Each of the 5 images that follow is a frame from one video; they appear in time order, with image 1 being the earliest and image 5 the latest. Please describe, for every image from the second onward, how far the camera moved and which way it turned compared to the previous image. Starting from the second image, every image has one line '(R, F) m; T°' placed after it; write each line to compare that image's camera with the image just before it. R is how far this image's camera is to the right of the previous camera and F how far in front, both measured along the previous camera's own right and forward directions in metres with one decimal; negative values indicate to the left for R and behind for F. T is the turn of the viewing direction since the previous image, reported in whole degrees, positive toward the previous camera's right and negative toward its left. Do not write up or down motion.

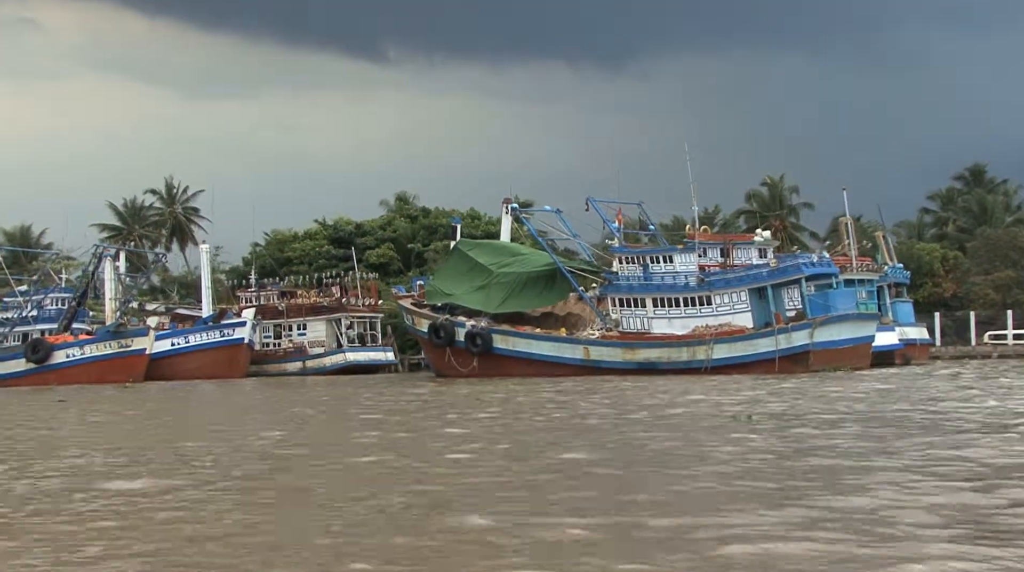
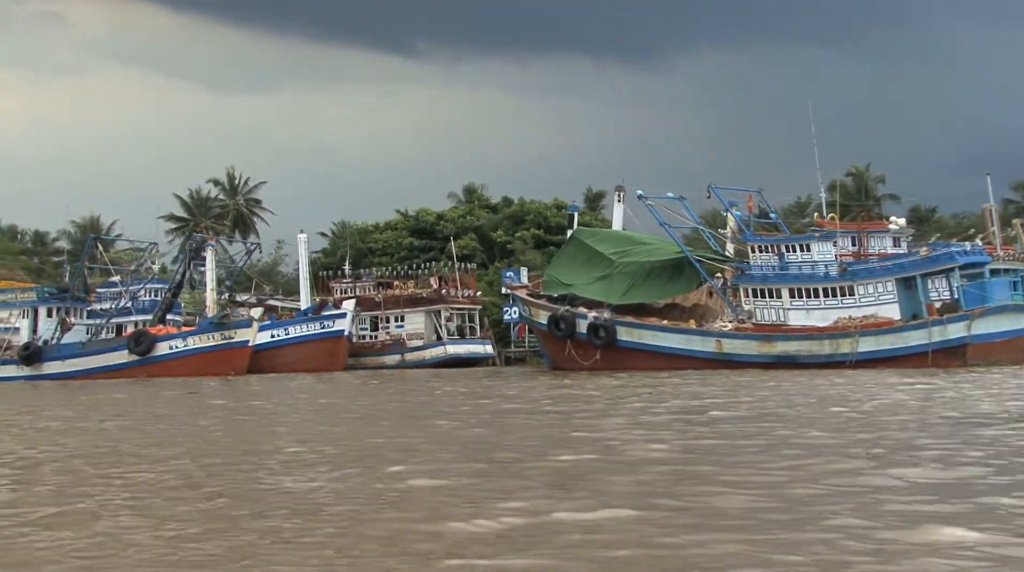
(-1.9, +0.9) m; -2°
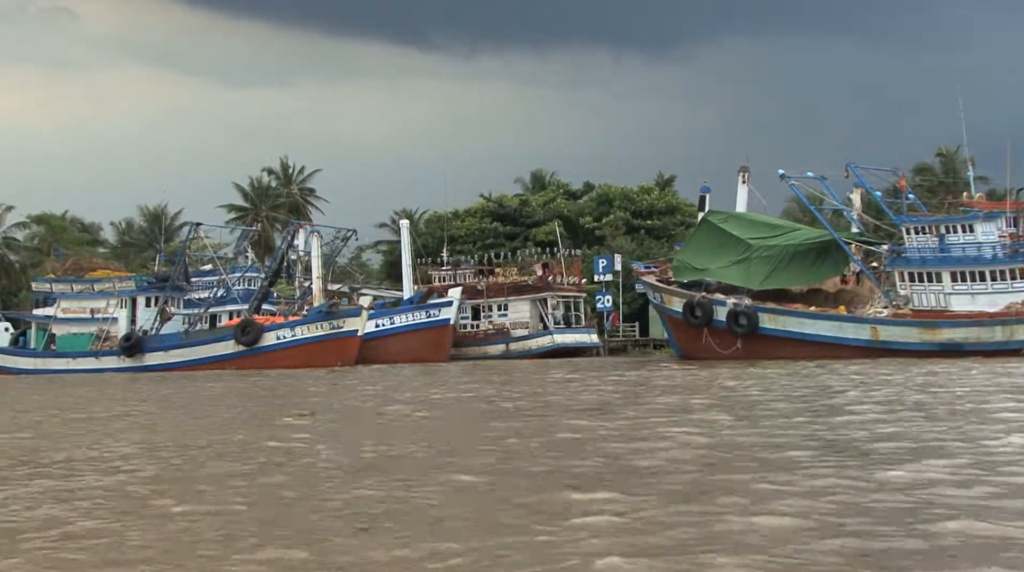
(-2.2, +1.3) m; -1°
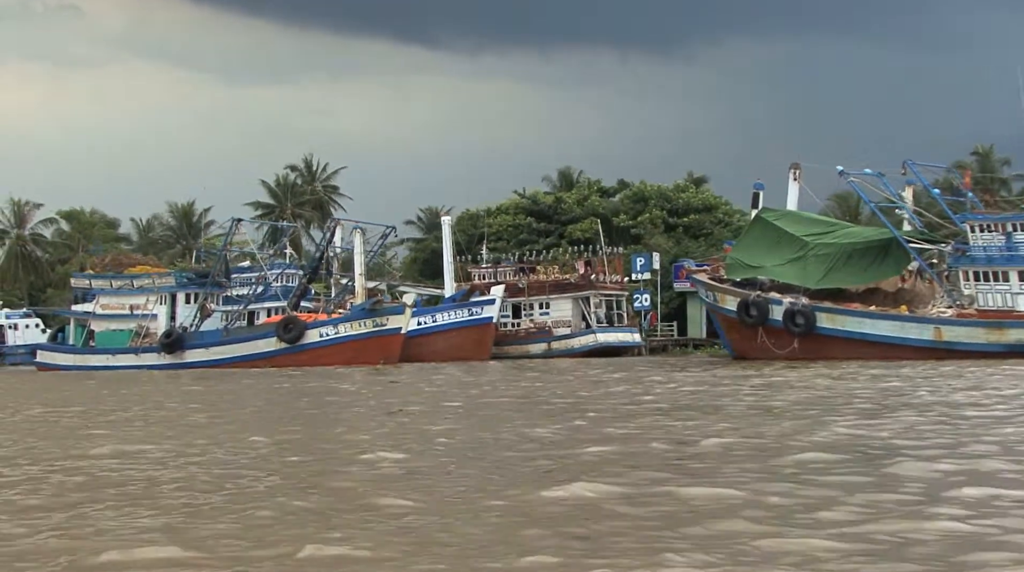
(-0.8, +0.5) m; -1°
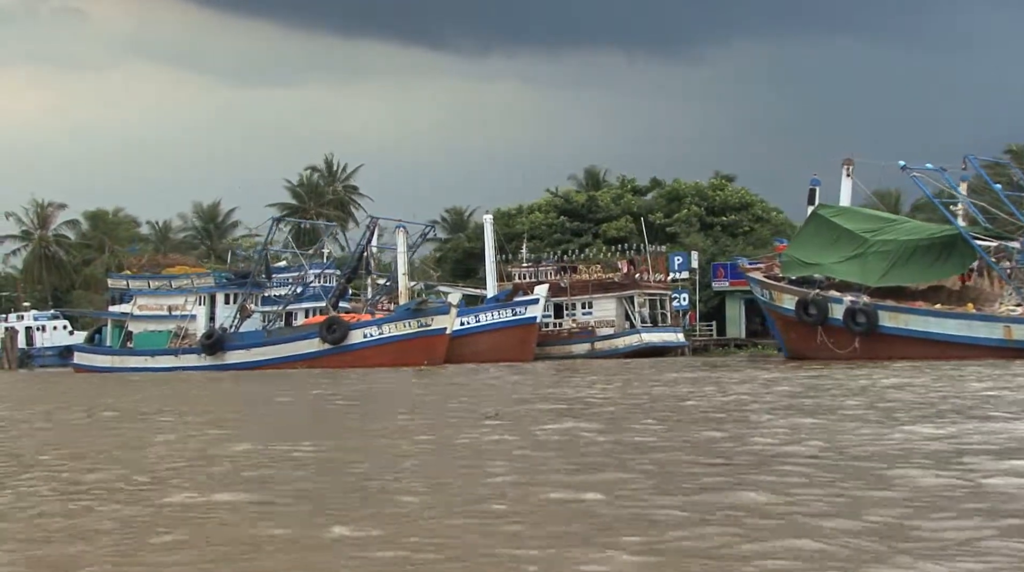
(-0.9, +0.6) m; 0°
